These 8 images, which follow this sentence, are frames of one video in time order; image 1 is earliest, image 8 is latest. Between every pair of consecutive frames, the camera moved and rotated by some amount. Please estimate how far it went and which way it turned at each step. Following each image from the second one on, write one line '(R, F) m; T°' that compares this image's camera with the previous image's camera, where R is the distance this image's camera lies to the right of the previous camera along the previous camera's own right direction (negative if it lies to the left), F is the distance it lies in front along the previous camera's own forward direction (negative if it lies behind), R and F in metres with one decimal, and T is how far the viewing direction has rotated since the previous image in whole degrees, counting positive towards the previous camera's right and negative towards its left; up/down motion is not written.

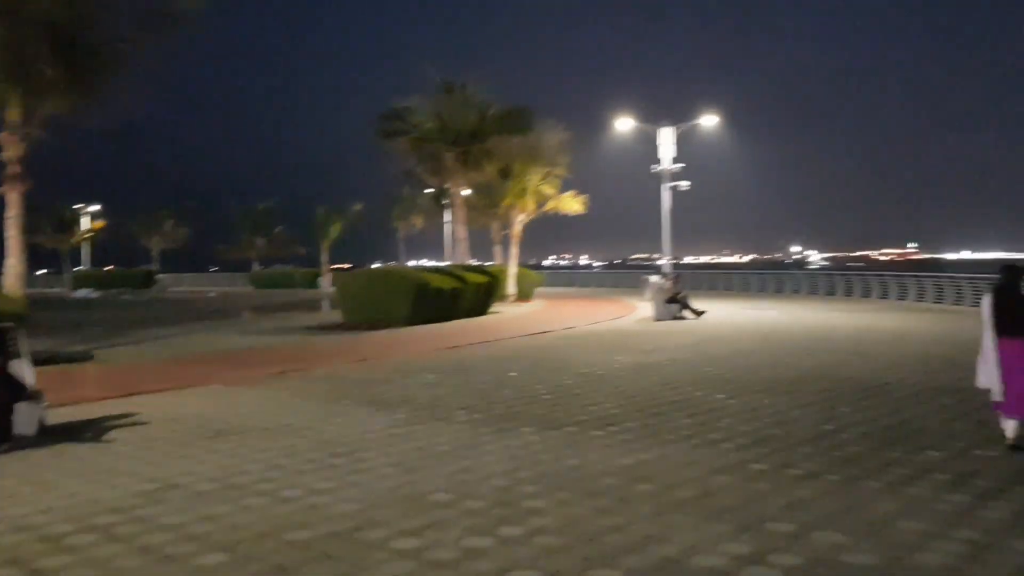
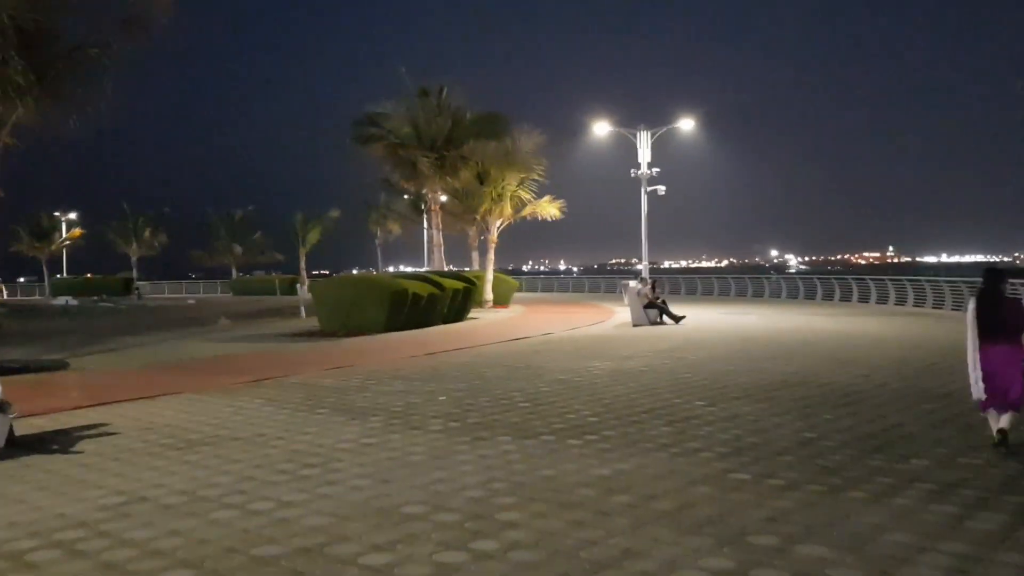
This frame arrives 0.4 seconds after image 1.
(0.0, +0.1) m; +1°
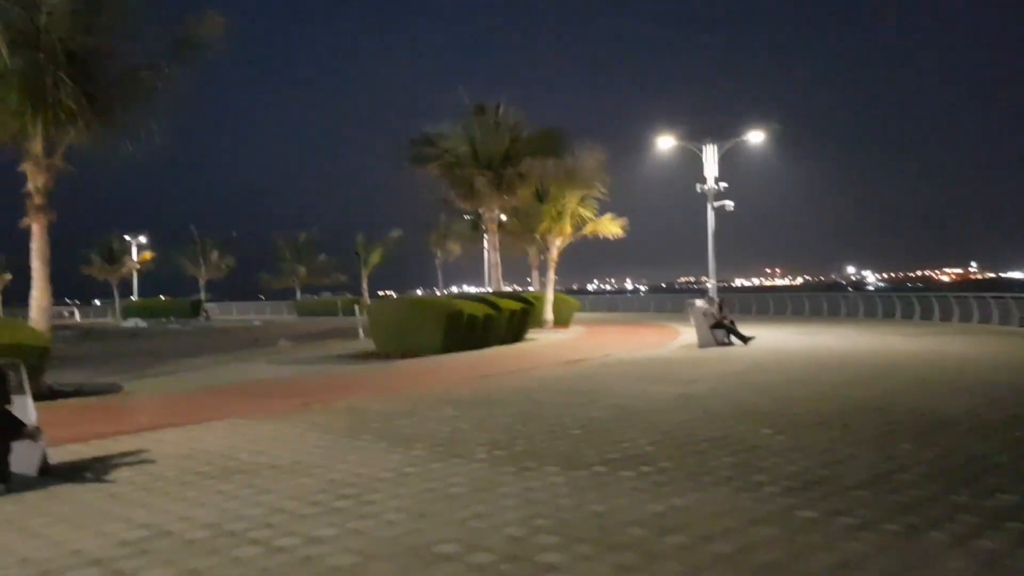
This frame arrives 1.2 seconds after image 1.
(+0.2, +0.6) m; -4°
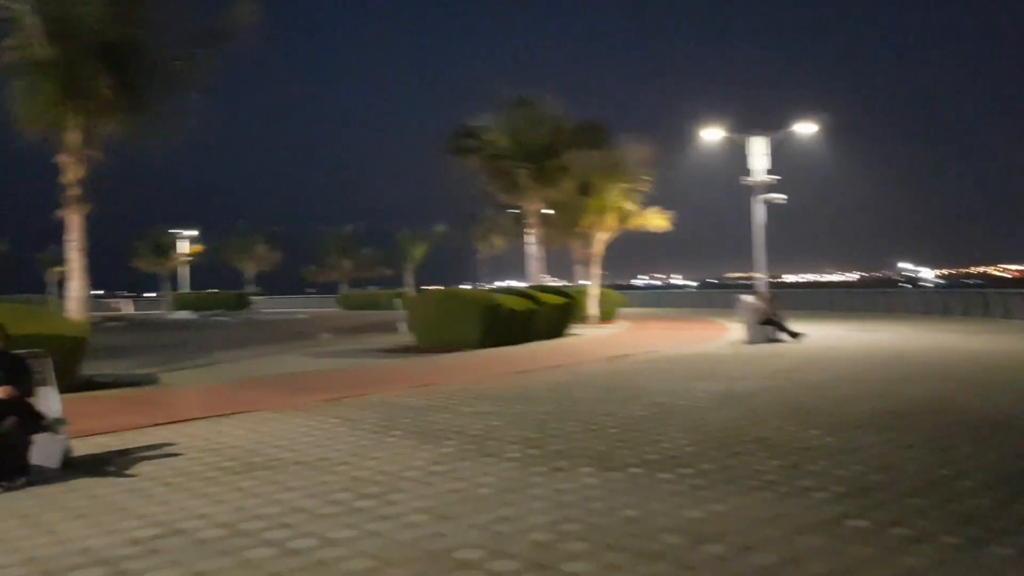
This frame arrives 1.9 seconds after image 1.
(+0.1, +0.4) m; -3°
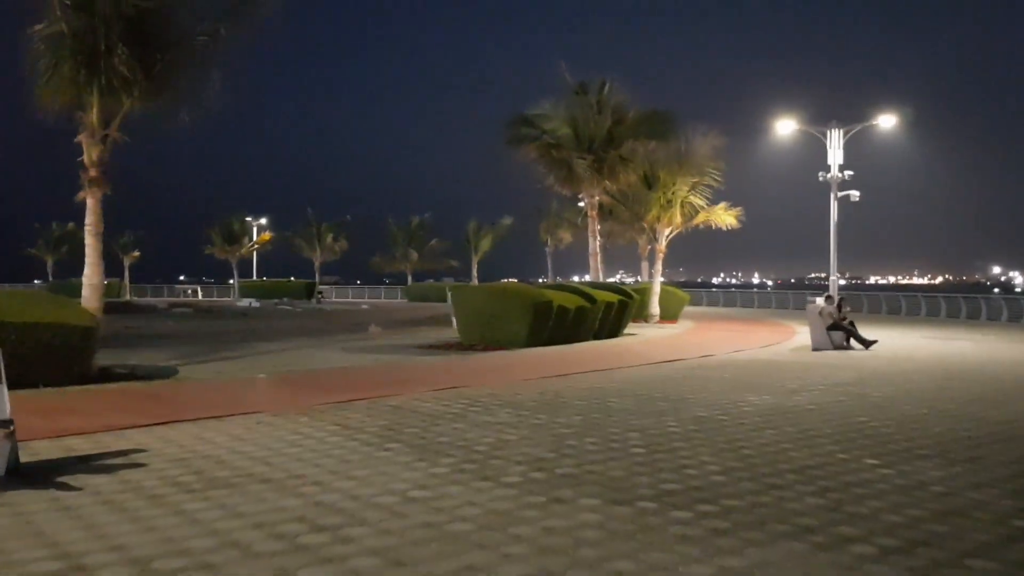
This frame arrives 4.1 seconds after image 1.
(+0.6, +1.4) m; -4°
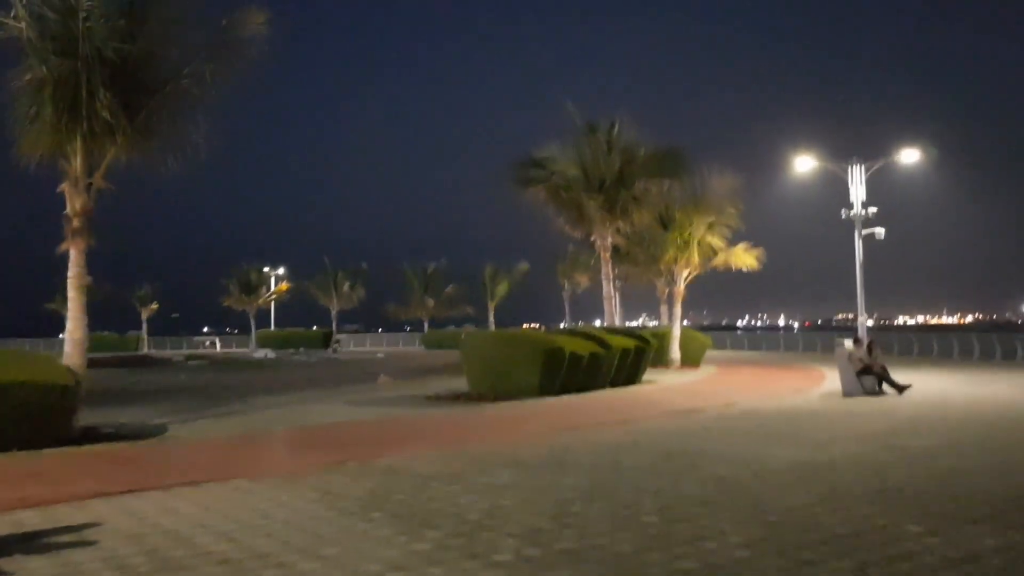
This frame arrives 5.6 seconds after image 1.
(+0.3, +1.0) m; -1°
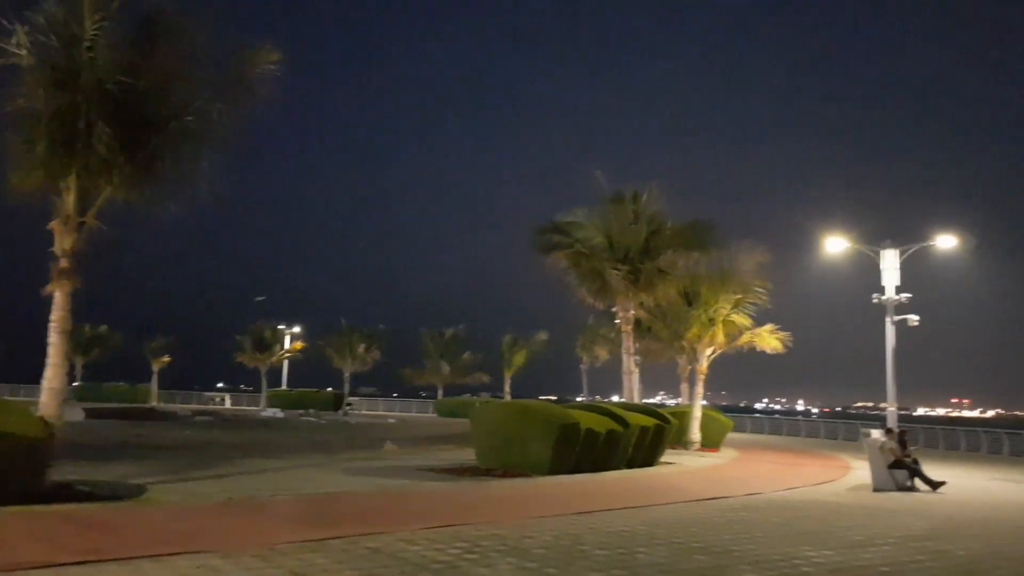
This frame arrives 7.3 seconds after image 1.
(+0.1, +1.1) m; -1°
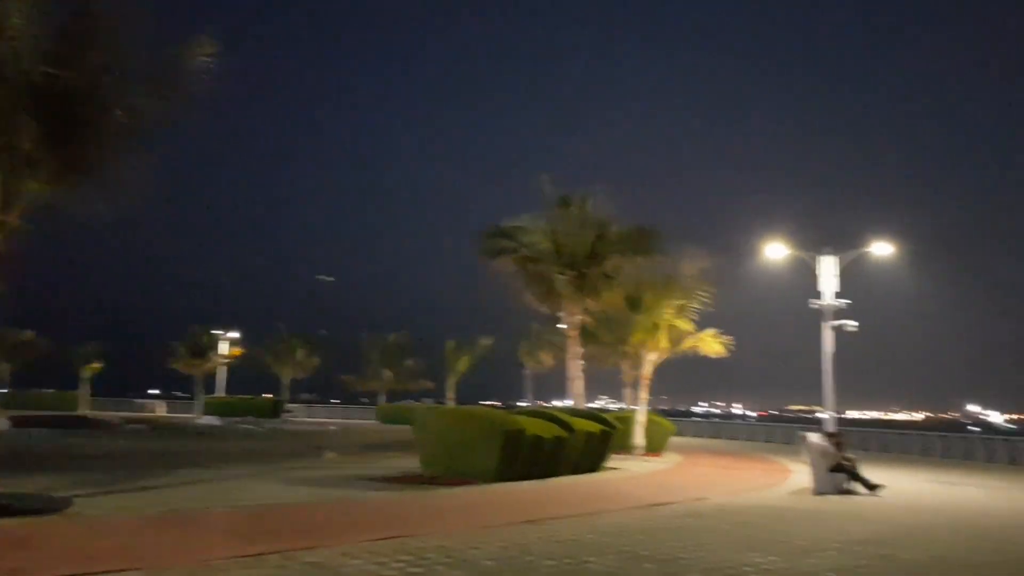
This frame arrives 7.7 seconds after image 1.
(-0.1, +0.3) m; +3°
